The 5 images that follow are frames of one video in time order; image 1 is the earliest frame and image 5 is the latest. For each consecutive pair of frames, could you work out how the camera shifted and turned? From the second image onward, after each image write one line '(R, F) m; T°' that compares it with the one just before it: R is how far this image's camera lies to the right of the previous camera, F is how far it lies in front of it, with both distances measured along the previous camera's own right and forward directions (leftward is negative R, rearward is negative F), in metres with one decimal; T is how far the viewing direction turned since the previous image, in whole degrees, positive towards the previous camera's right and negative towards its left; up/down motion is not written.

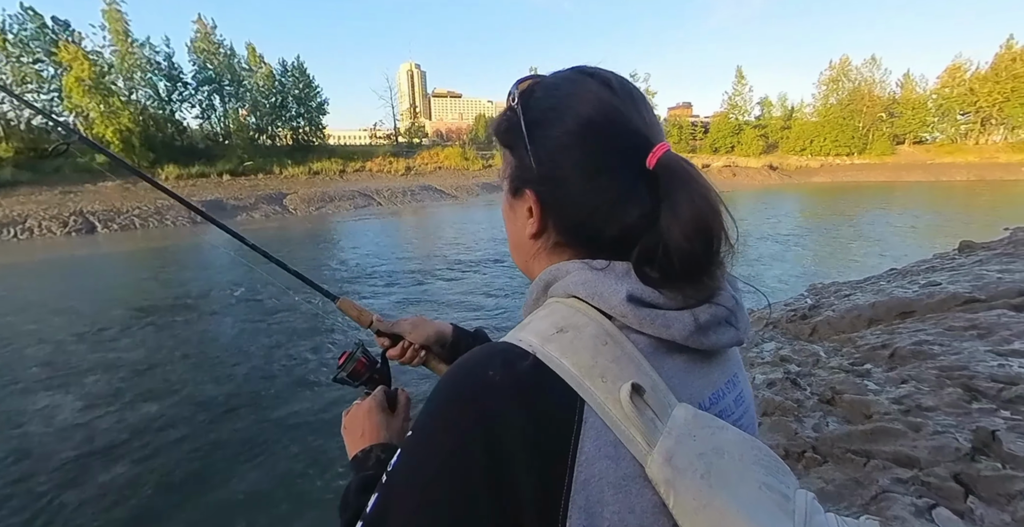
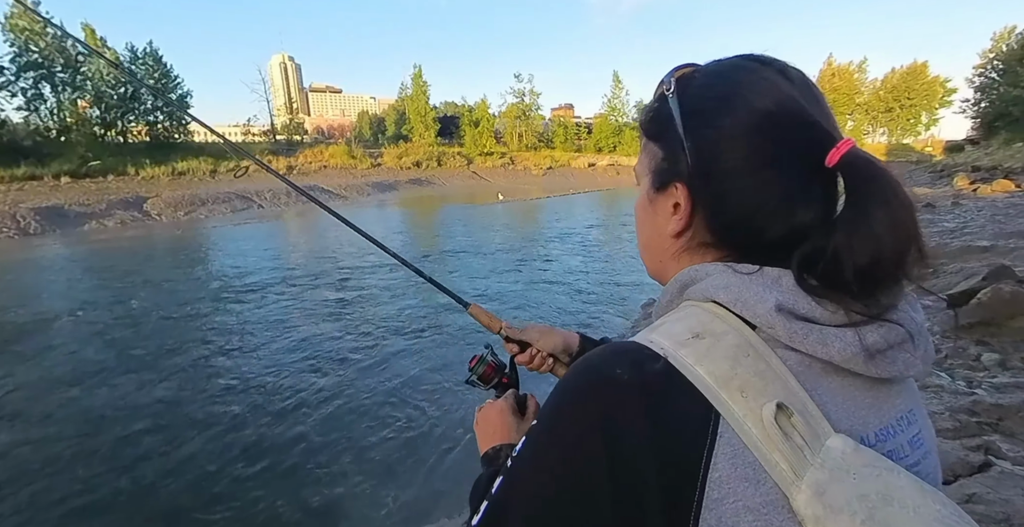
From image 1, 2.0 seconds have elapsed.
(-0.1, 0.0) m; +13°
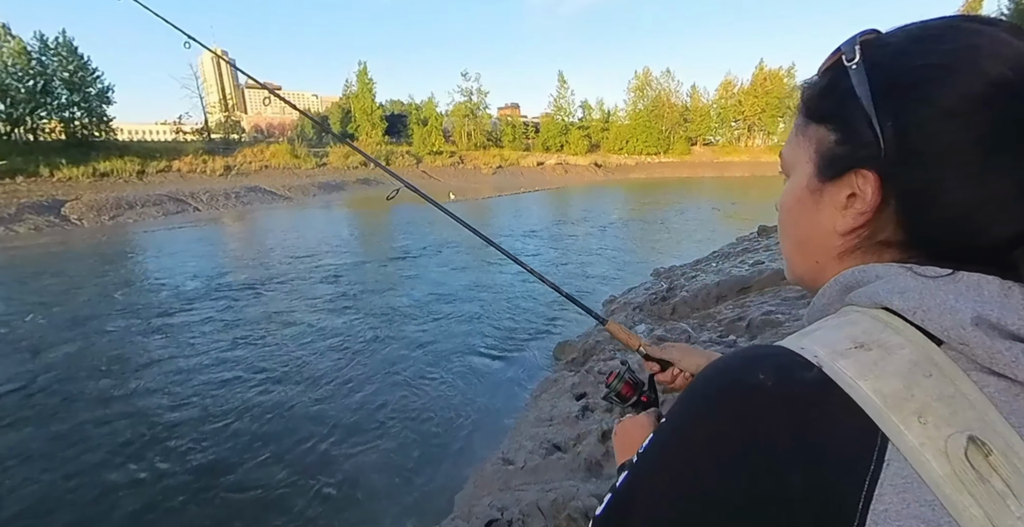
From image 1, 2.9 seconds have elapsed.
(-0.1, 0.0) m; +6°
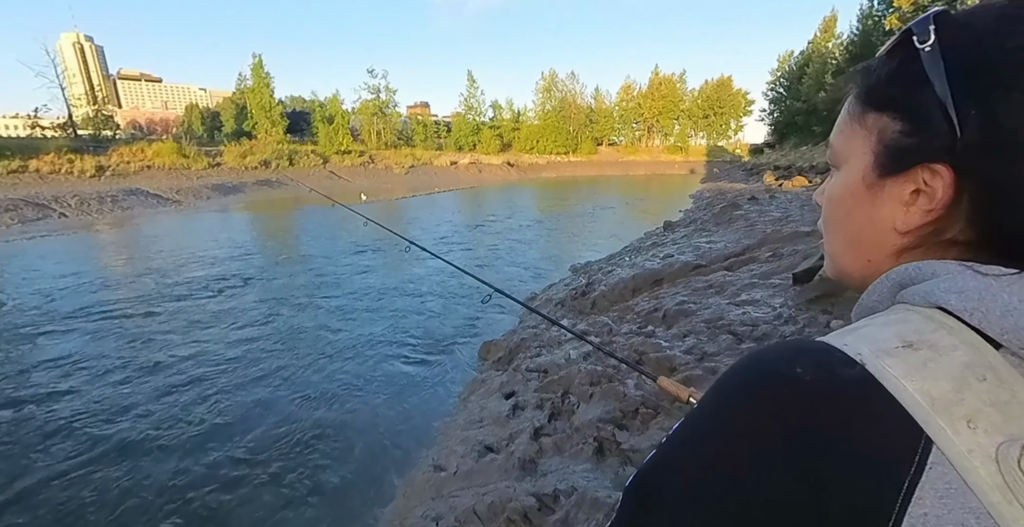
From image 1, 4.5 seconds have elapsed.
(-0.1, 0.0) m; +10°
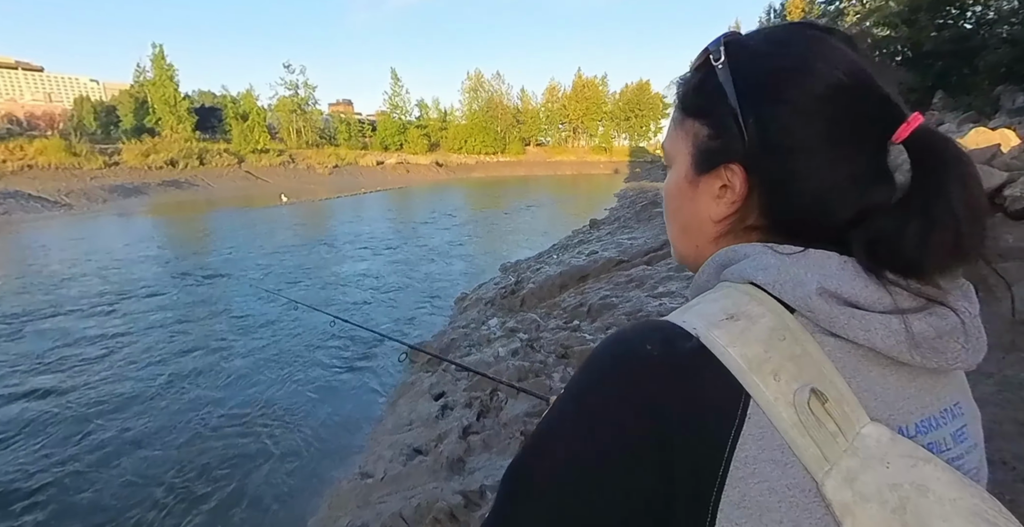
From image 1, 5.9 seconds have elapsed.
(+0.1, 0.0) m; +8°
